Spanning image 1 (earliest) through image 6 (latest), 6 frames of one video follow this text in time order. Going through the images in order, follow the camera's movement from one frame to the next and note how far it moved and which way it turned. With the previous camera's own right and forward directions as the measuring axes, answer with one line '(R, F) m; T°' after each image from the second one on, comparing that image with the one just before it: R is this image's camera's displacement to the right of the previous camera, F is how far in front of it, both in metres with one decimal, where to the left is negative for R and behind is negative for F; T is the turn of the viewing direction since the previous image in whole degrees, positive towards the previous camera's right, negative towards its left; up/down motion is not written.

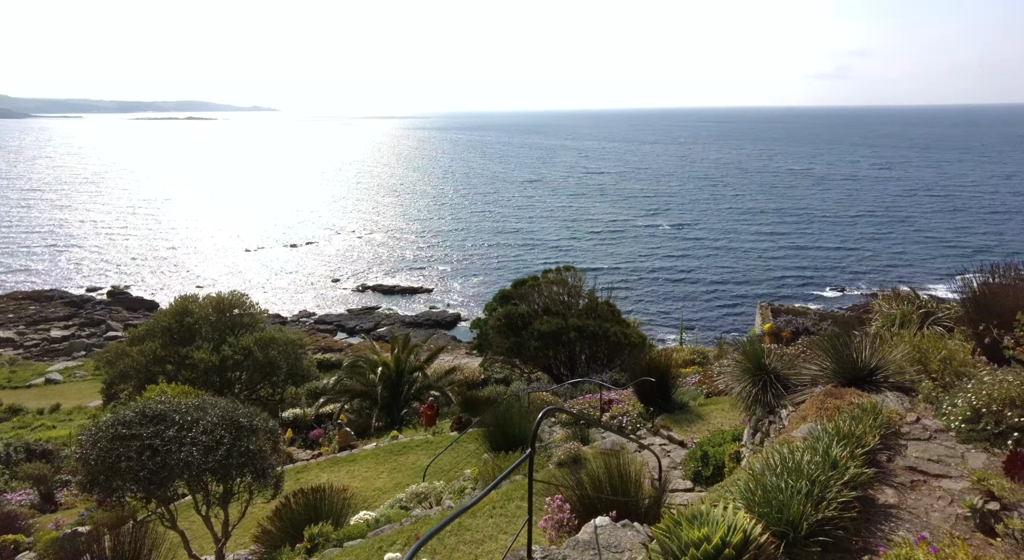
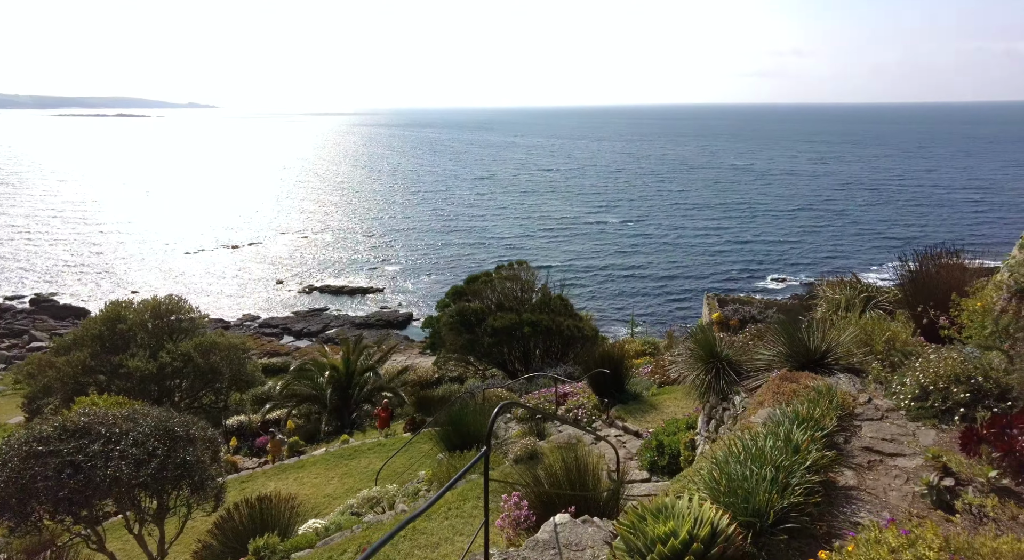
(0.0, +0.1) m; +4°
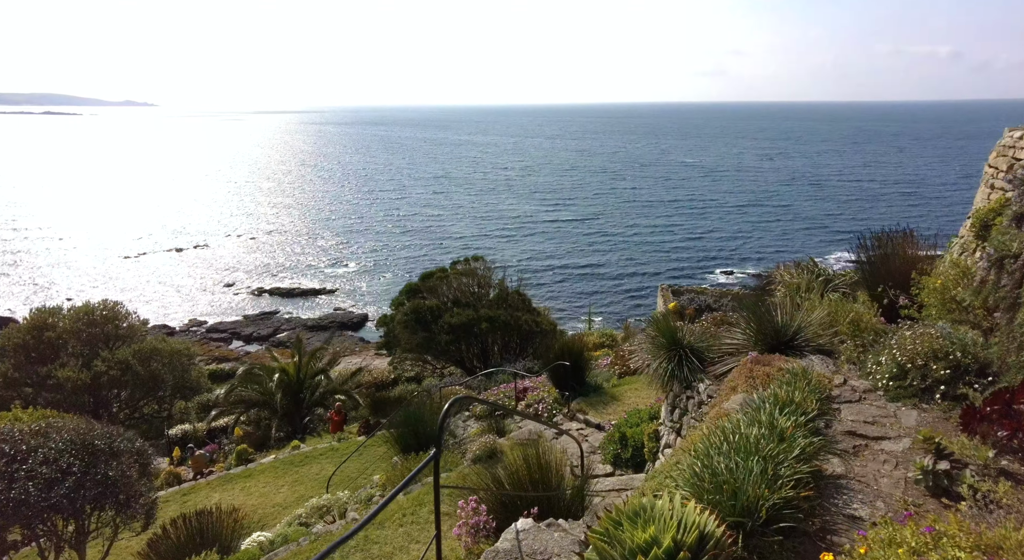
(0.0, +0.3) m; +4°
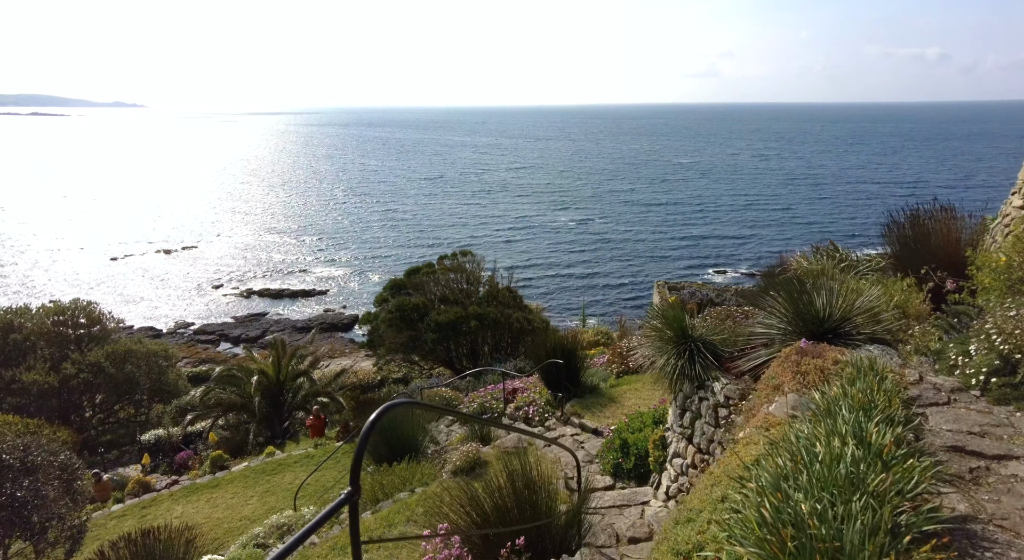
(+0.1, +0.6) m; +1°
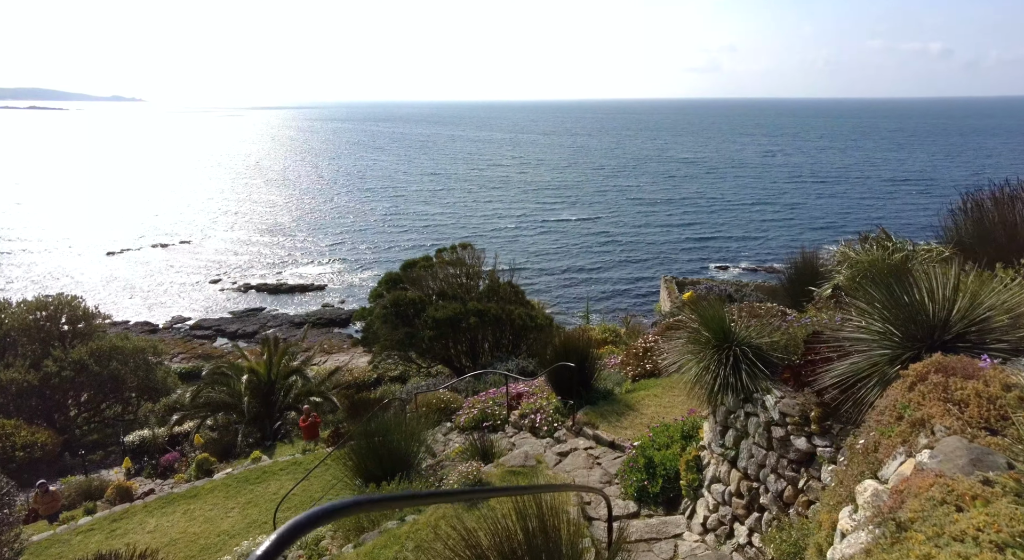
(0.0, +0.6) m; 0°
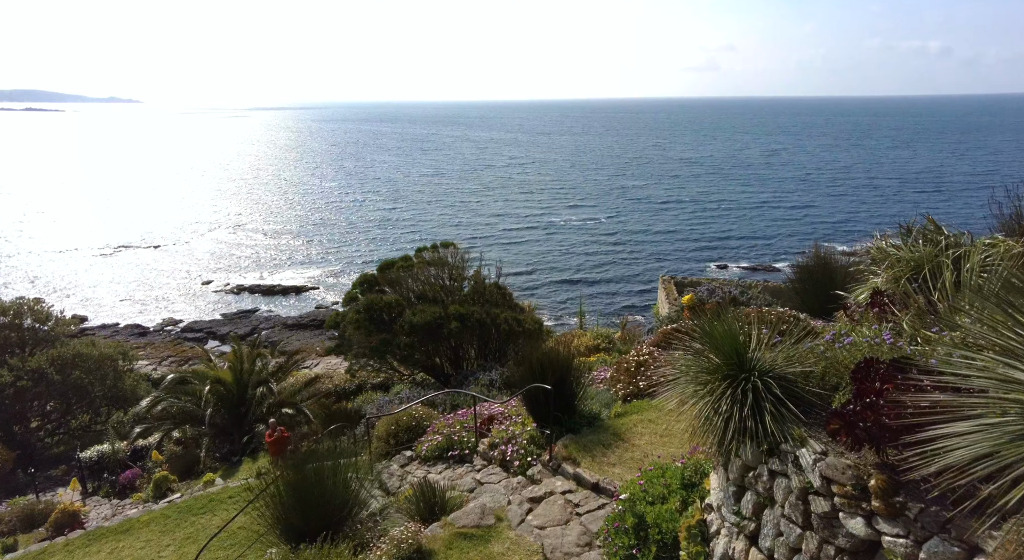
(+0.2, +0.9) m; 0°
